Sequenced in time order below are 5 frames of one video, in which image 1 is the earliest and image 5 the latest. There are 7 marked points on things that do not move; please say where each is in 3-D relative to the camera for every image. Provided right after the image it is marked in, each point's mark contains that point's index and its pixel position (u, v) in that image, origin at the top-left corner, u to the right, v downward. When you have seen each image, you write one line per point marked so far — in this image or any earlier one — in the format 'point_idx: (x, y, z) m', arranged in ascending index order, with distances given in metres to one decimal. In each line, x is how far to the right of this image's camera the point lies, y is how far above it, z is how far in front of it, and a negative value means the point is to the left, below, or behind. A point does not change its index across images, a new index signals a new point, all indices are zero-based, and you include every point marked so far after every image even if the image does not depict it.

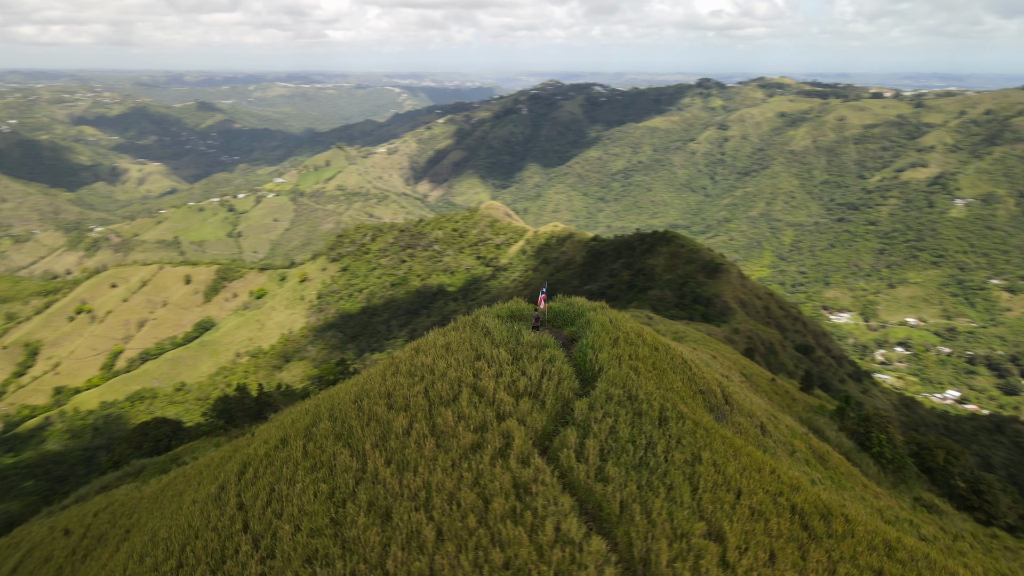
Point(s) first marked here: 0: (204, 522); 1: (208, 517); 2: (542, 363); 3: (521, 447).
0: (-7.7, -5.9, +18.3) m
1: (-7.7, -5.8, +18.2) m
2: (+0.7, -1.8, +17.2) m
3: (+0.2, -3.2, +14.7) m
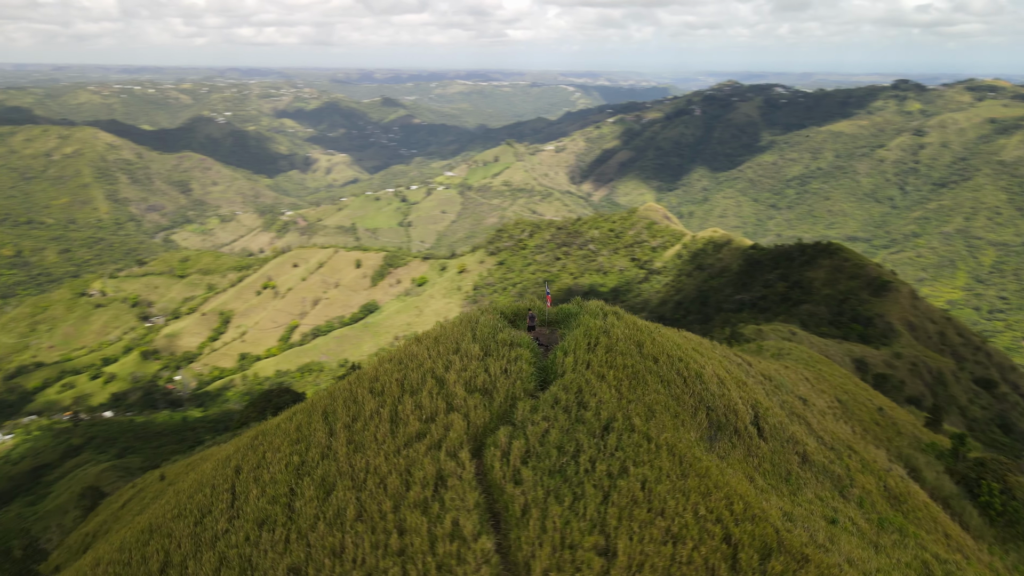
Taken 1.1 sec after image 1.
0: (-8.3, -5.3, +20.1) m
1: (-8.3, -5.2, +20.0) m
2: (0.0, -1.8, +17.3) m
3: (-1.1, -3.2, +14.9) m
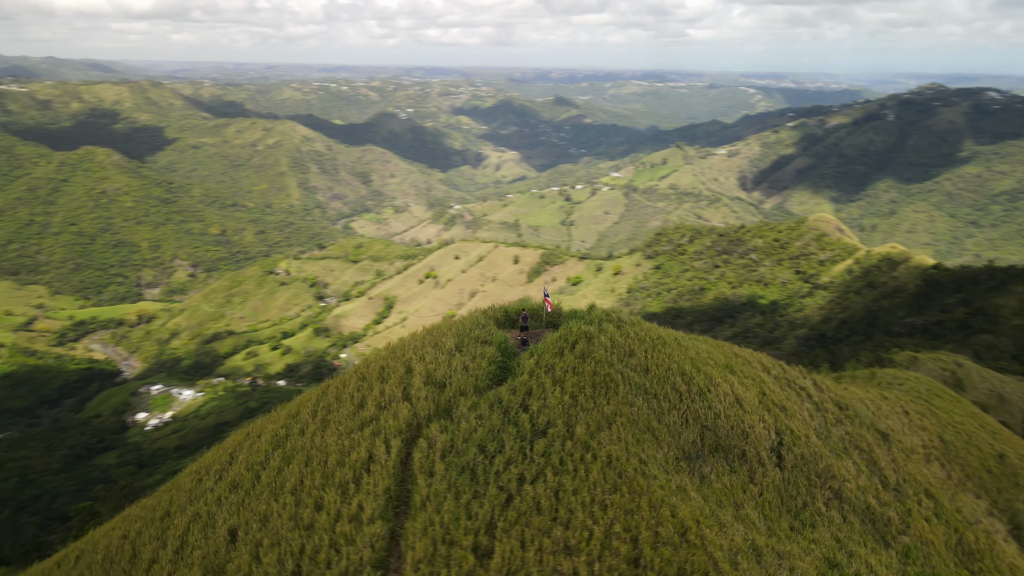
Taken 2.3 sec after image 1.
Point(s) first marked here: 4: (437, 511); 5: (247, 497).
0: (-8.5, -4.7, +21.9) m
1: (-8.5, -4.6, +21.8) m
2: (-0.7, -1.7, +17.4) m
3: (-2.4, -3.0, +15.3) m
4: (-1.2, -4.0, +12.7) m
5: (-5.8, -4.6, +15.9) m
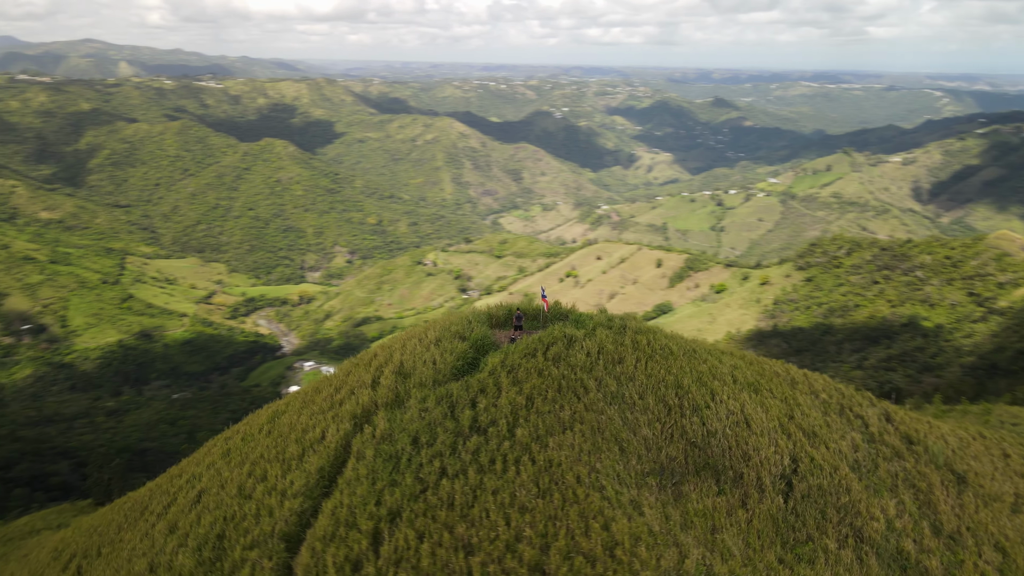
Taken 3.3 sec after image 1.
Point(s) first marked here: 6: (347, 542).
0: (-8.3, -4.1, +23.6) m
1: (-8.3, -4.0, +23.5) m
2: (-1.3, -1.6, +17.7) m
3: (-3.5, -2.8, +16.0) m
4: (-2.9, -3.9, +13.2) m
5: (-6.8, -4.2, +17.2) m
6: (-2.8, -4.4, +12.3) m
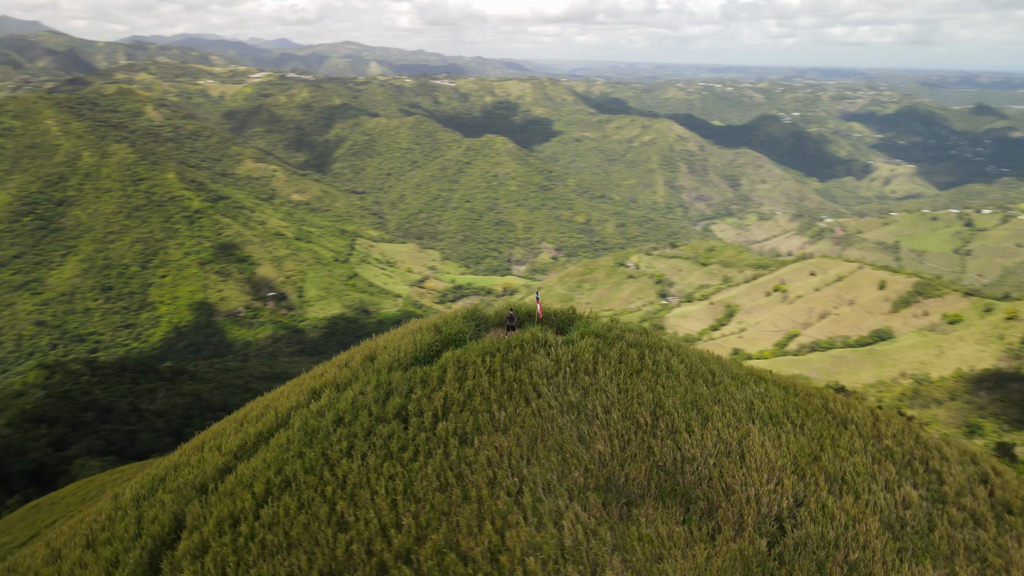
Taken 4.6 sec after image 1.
0: (-7.4, -3.4, +25.9) m
1: (-7.5, -3.3, +25.8) m
2: (-2.1, -1.5, +18.3) m
3: (-4.7, -2.4, +17.2) m
4: (-4.9, -3.5, +14.4) m
5: (-7.7, -3.6, +19.4) m
6: (-5.1, -4.0, +13.5) m
